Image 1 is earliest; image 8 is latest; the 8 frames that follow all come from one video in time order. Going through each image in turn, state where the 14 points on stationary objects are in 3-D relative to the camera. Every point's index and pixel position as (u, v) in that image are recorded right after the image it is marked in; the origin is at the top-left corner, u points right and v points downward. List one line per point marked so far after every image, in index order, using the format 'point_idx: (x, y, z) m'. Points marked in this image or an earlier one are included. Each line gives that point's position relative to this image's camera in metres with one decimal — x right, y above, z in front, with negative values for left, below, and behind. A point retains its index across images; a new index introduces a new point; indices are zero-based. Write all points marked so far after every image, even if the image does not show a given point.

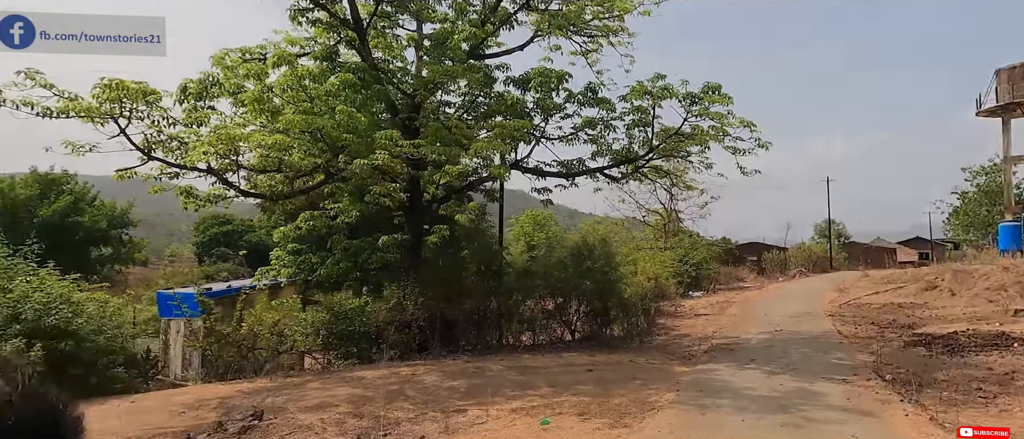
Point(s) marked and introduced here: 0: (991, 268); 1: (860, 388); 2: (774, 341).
0: (+14.7, -1.6, +20.0) m
1: (+4.6, -2.3, +8.5) m
2: (+5.5, -2.6, +13.4) m
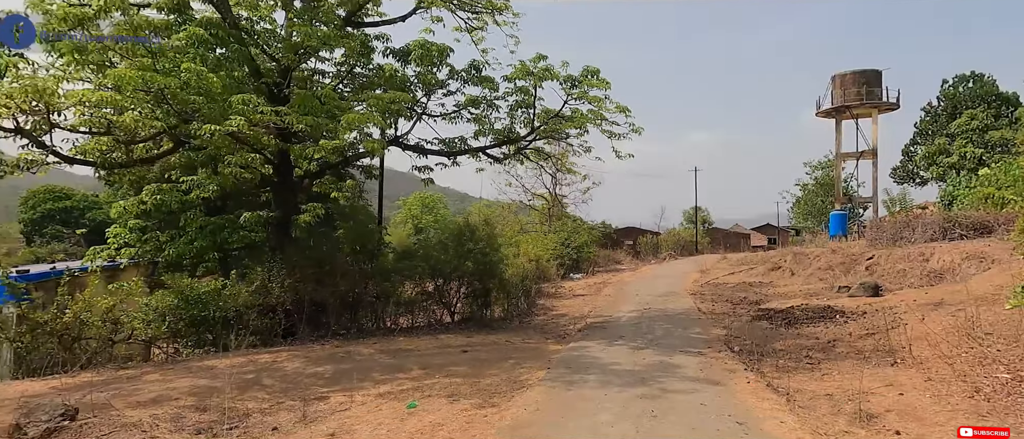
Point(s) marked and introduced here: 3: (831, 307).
0: (+10.9, -1.1, +22.1) m
1: (+2.9, -2.0, +9.1) m
2: (+2.9, -2.2, +14.0) m
3: (+6.3, -1.8, +12.7) m
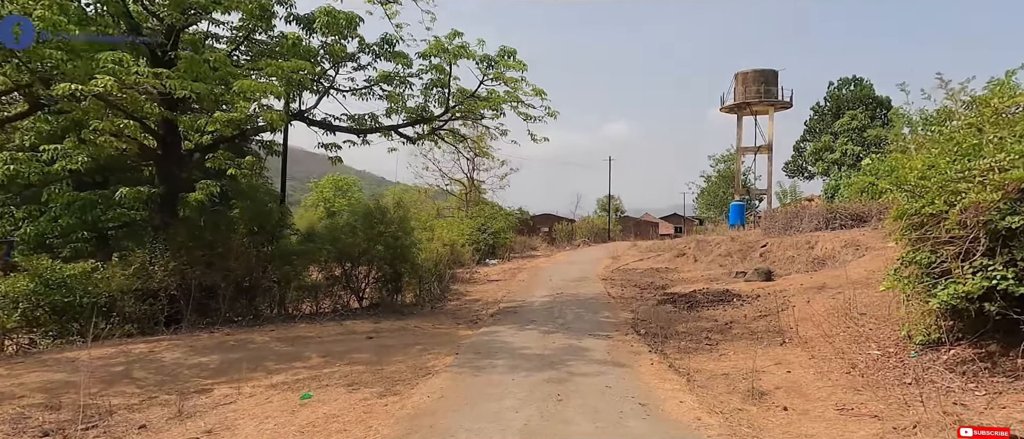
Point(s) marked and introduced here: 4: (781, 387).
0: (+7.8, -0.7, +23.0) m
1: (+1.6, -1.8, +9.1) m
2: (+1.0, -1.9, +14.0) m
3: (+4.5, -1.5, +13.2) m
4: (+2.7, -1.7, +6.3) m
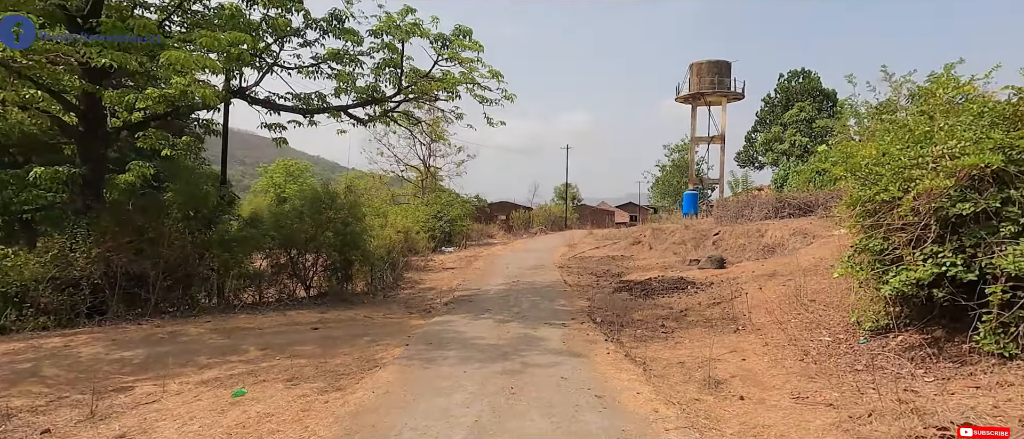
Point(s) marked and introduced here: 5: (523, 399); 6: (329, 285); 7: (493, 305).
0: (+6.2, -0.2, +23.2) m
1: (+0.9, -1.6, +8.9) m
2: (0.0, -1.6, +13.8) m
3: (+3.6, -1.2, +13.2) m
4: (+2.2, -1.5, +6.2) m
5: (+0.1, -1.4, +5.1) m
6: (-3.7, -1.3, +12.7) m
7: (-0.4, -1.6, +11.7) m
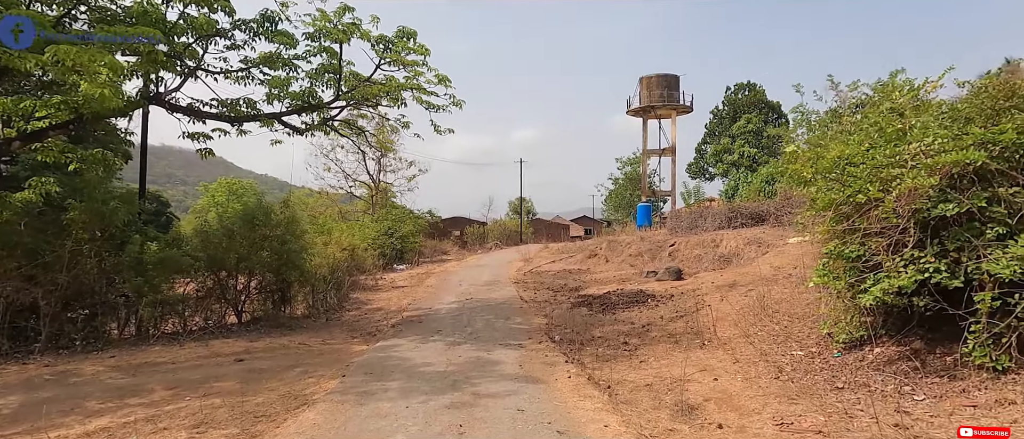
0: (+4.5, -0.6, +22.9) m
1: (+0.3, -1.7, +8.2) m
2: (-1.0, -1.9, +13.0) m
3: (+2.6, -1.5, +12.7) m
4: (+1.8, -1.6, +5.6) m
5: (-0.3, -1.5, +4.4) m
6: (-4.6, -1.7, +11.7) m
7: (-1.2, -1.8, +10.9) m
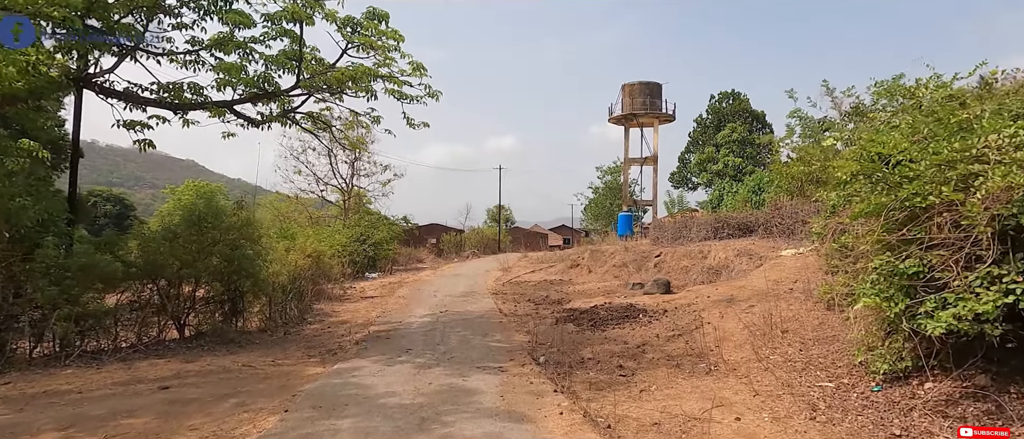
0: (+3.8, -1.0, +22.0) m
1: (0.0, -1.8, +7.1) m
2: (-1.4, -2.0, +11.9) m
3: (+2.2, -1.6, +11.7) m
4: (+1.6, -1.6, +4.5) m
5: (-0.4, -1.5, +3.2) m
6: (-5.0, -1.7, +10.4) m
7: (-1.5, -1.9, +9.7) m
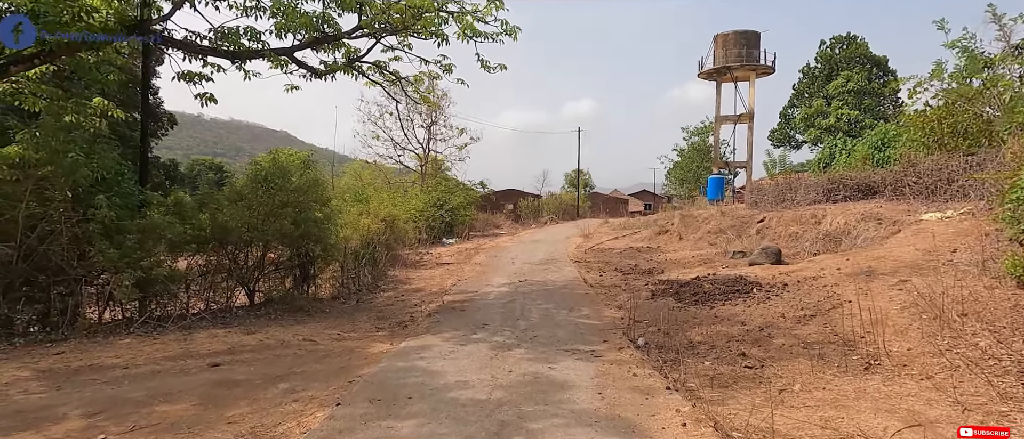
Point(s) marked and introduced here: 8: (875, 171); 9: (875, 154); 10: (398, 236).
0: (+6.4, +0.2, +20.1) m
1: (+0.9, -1.4, +5.9) m
2: (+0.1, -1.3, +10.7) m
3: (+3.7, -0.9, +10.1) m
4: (+2.2, -1.3, +3.1) m
5: (+0.1, -1.3, +2.0) m
6: (-3.6, -1.1, +9.7) m
7: (-0.3, -1.3, +8.6) m
8: (+9.4, +1.2, +16.4) m
9: (+9.9, +1.8, +17.2) m
10: (-3.0, -0.4, +16.6) m
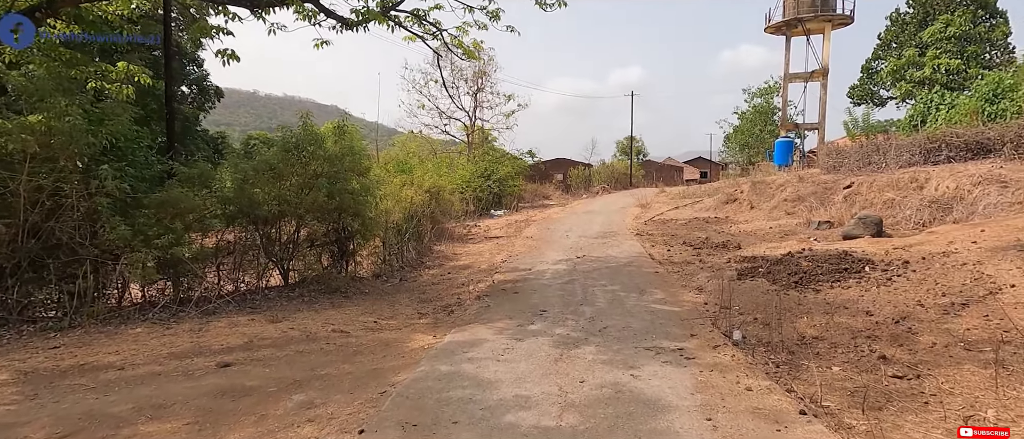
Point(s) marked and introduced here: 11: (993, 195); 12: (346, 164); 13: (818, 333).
0: (+8.0, +1.2, +18.2) m
1: (+1.5, -1.1, +4.5) m
2: (+1.0, -0.8, +9.5) m
3: (+4.5, -0.5, +8.5) m
4: (+2.5, -1.2, +1.7) m
5: (+0.3, -1.2, +0.8) m
6: (-2.8, -0.7, +8.7) m
7: (+0.5, -1.0, +7.4) m
8: (+10.7, +2.1, +14.3) m
9: (+11.2, +2.6, +15.0) m
10: (-1.7, +0.3, +15.5) m
11: (+8.3, +0.4, +10.9) m
12: (-2.4, +0.8, +8.4) m
13: (+2.7, -1.0, +5.5) m
